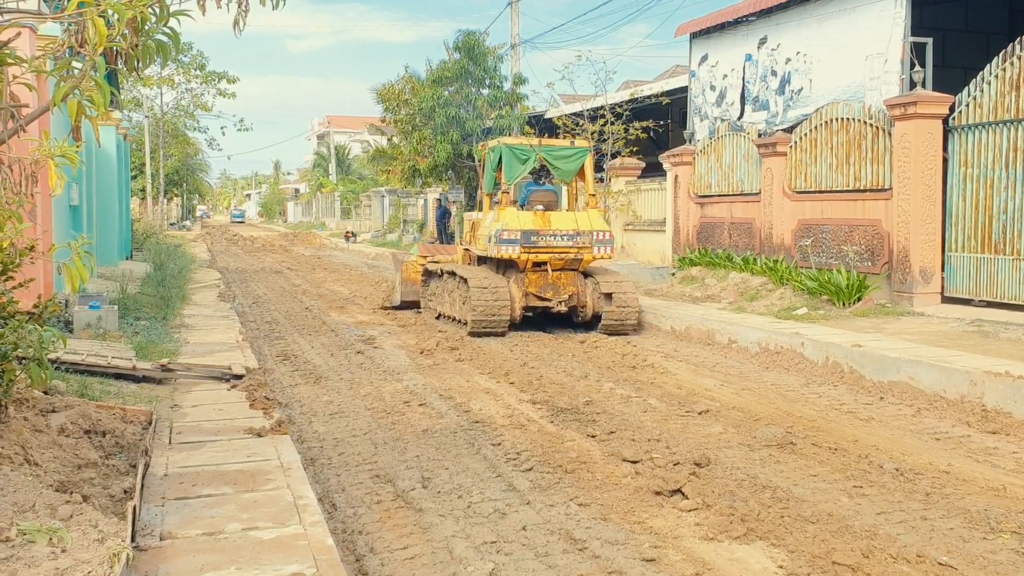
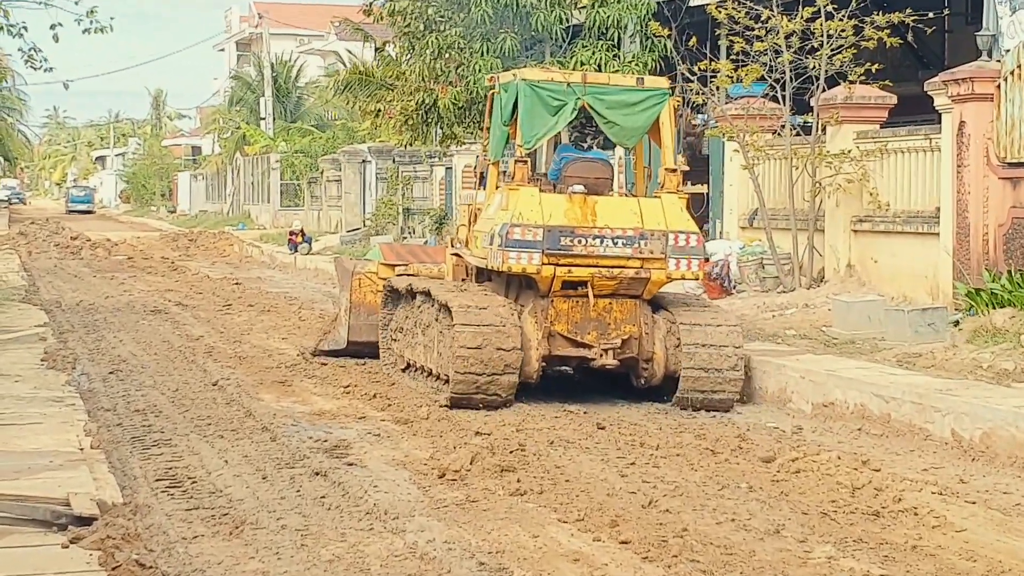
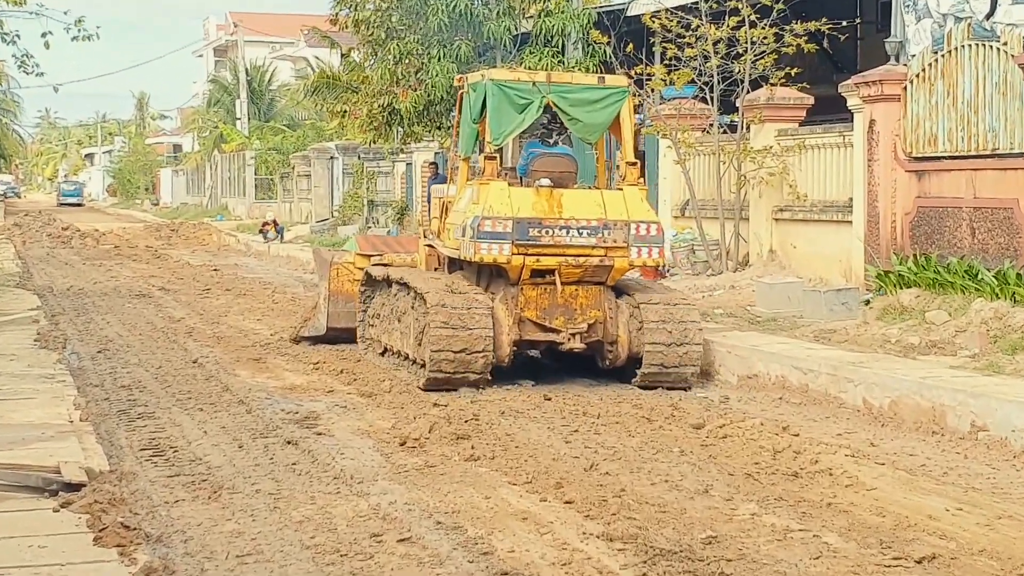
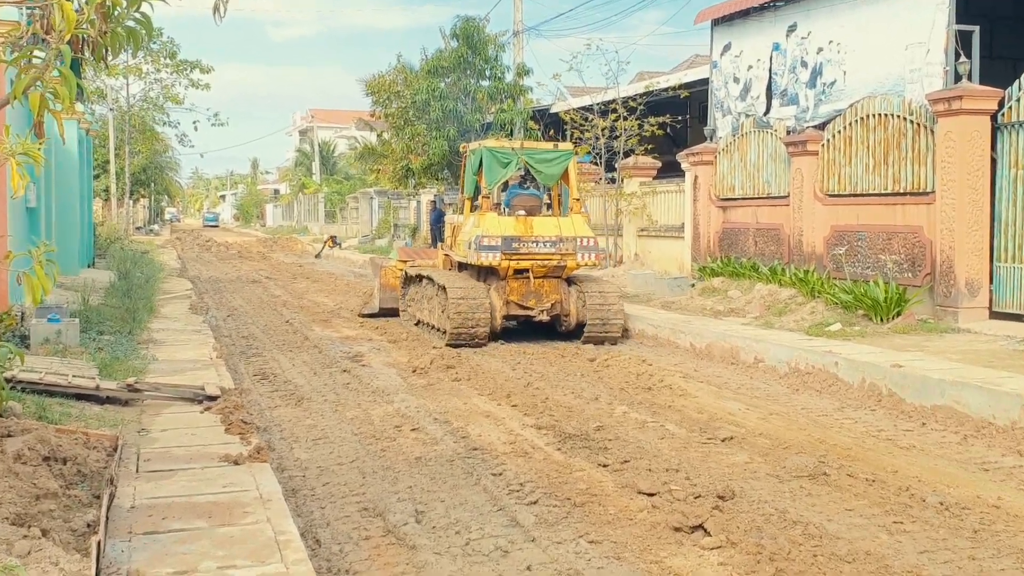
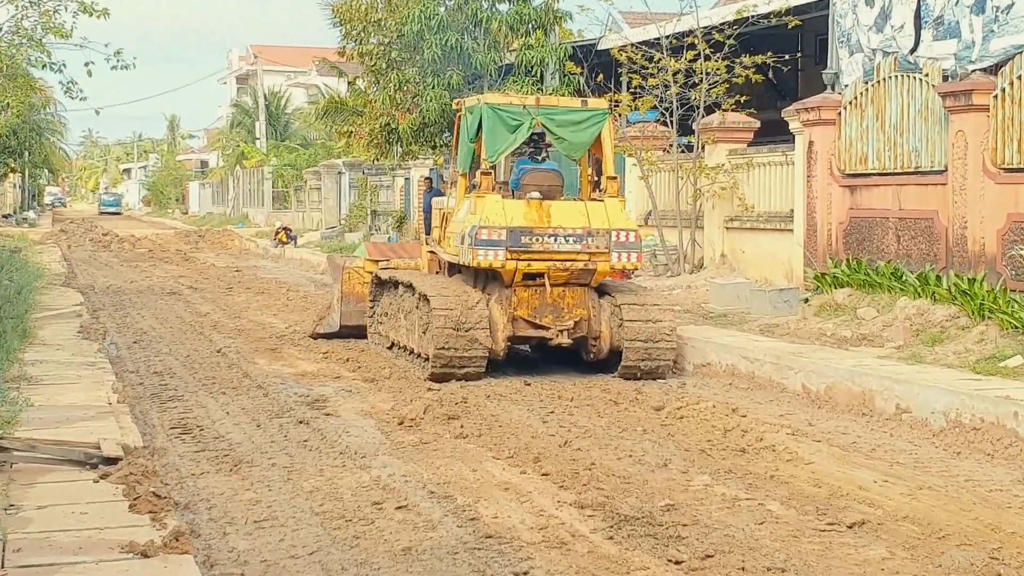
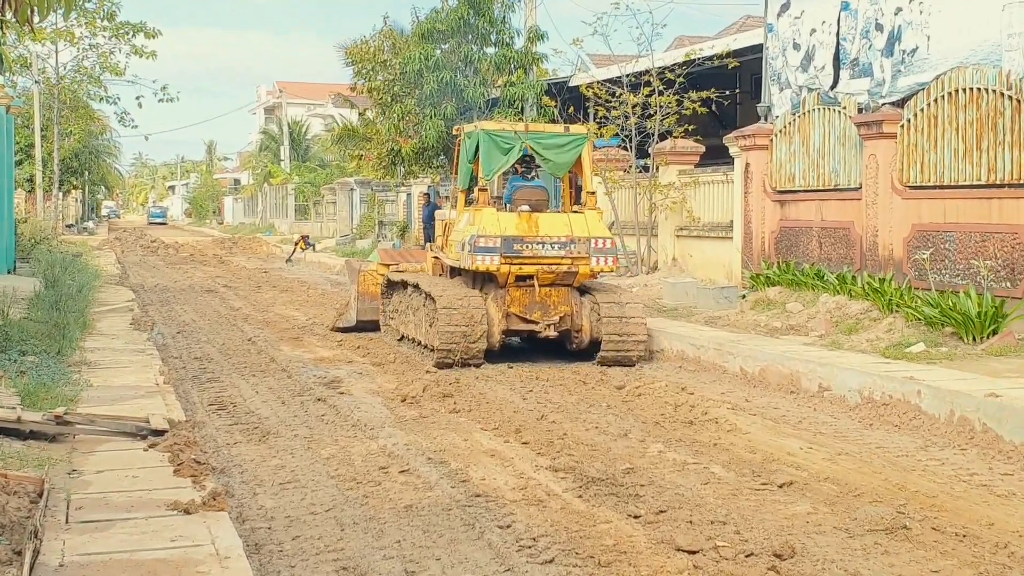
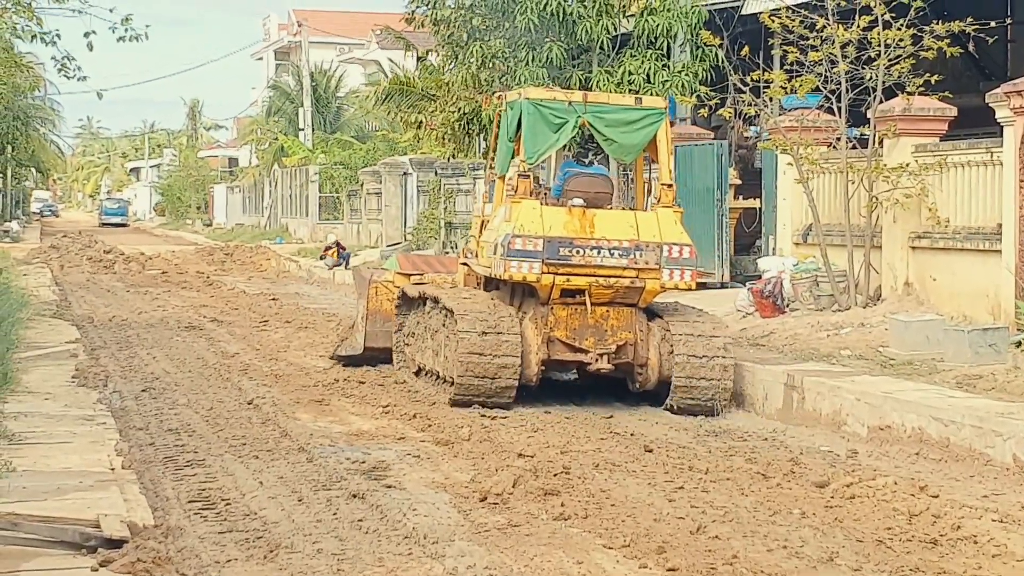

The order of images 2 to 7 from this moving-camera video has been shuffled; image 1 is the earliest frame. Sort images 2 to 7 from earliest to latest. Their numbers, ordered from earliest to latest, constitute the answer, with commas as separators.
4, 6, 5, 3, 2, 7
